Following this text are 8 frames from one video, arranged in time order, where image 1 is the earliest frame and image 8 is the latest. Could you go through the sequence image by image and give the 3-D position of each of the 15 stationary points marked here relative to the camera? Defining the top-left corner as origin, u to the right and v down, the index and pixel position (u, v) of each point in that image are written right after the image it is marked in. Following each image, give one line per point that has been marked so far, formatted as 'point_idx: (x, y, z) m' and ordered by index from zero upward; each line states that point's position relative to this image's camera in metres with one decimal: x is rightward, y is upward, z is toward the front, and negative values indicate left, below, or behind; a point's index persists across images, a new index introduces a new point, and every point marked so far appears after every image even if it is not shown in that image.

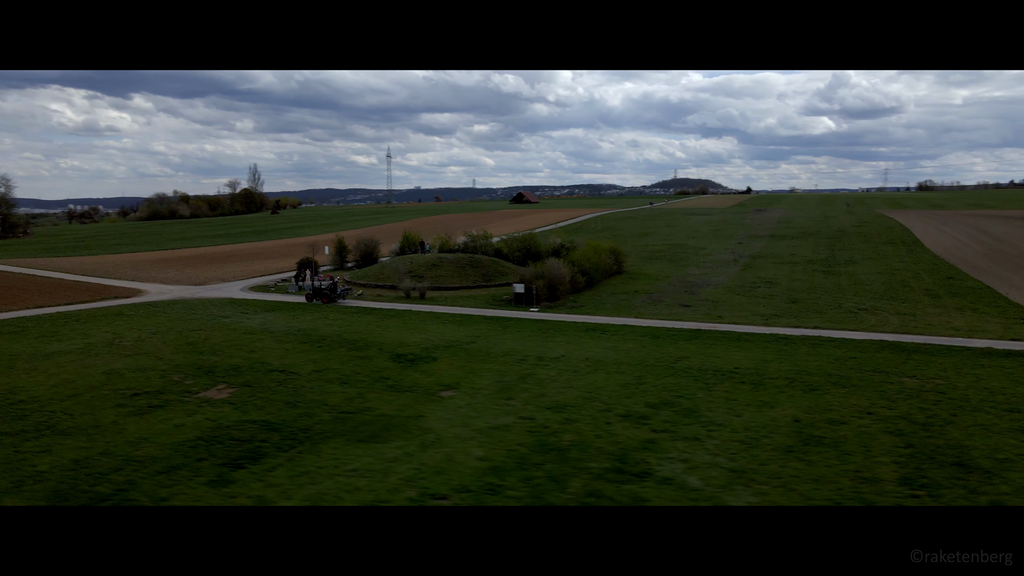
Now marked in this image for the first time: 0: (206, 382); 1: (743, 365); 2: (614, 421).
0: (-6.8, -2.1, +15.9) m
1: (+6.0, -2.0, +18.5) m
2: (+2.0, -2.5, +13.6) m
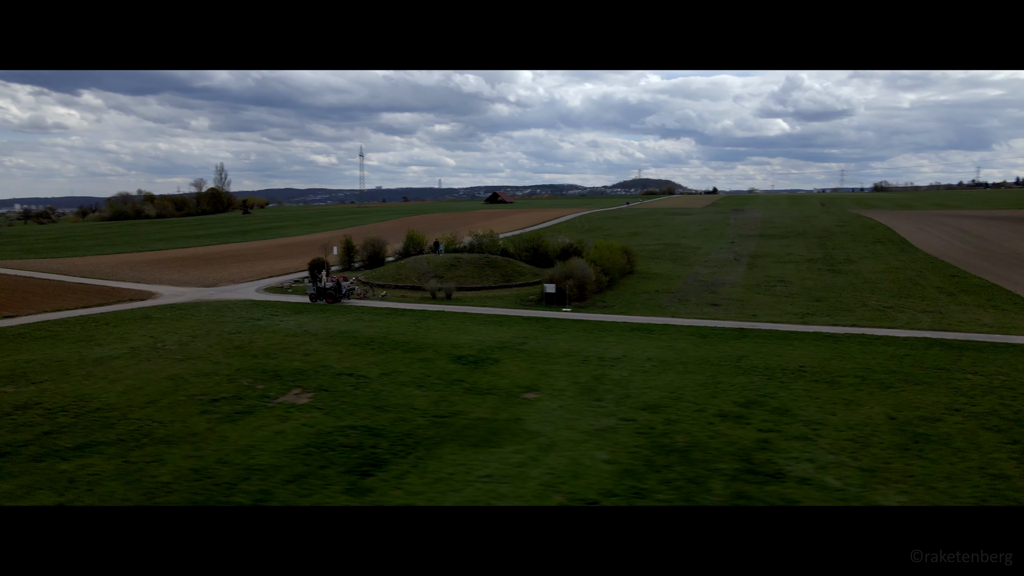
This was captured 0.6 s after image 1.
0: (-5.0, -2.1, +15.4) m
1: (+7.6, -2.0, +18.6) m
2: (+3.9, -2.5, +13.5) m
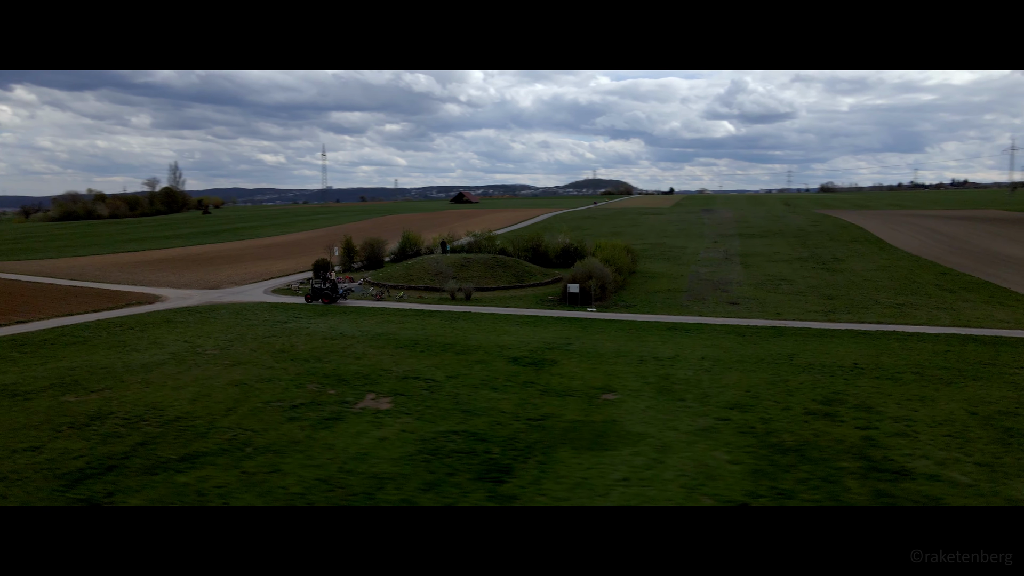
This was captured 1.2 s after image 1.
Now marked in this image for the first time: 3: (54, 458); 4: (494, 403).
0: (-3.3, -2.2, +15.0) m
1: (+9.1, -1.9, +18.8) m
2: (+5.7, -2.5, +13.6) m
3: (-6.8, -2.6, +10.7) m
4: (-0.3, -2.3, +14.5) m
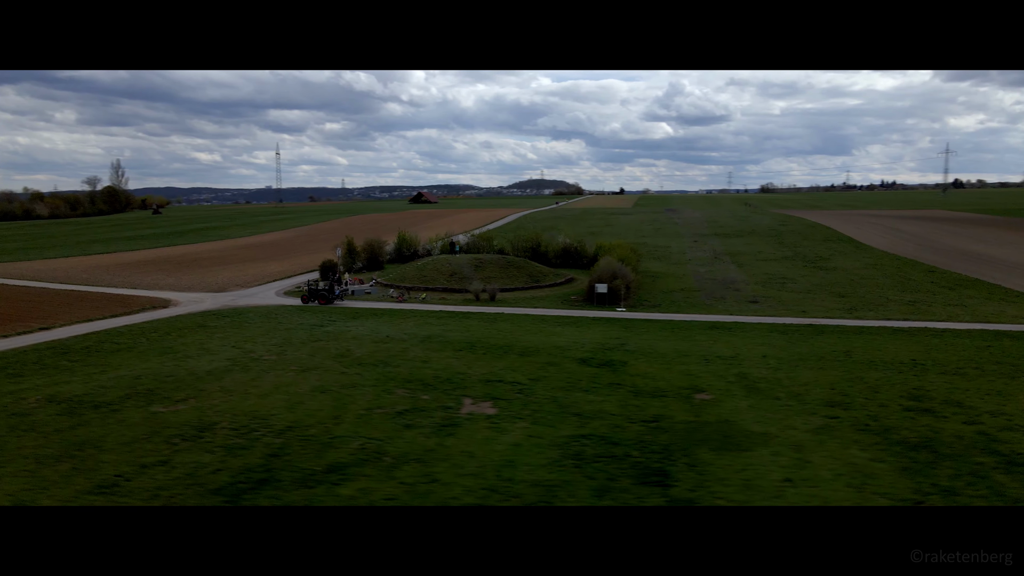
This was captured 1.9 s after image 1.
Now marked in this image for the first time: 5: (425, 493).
0: (-1.3, -2.2, +14.7) m
1: (+10.9, -1.9, +19.3) m
2: (+7.8, -2.5, +13.8) m
3: (-4.5, -2.6, +10.1) m
4: (+1.7, -2.3, +14.3) m
5: (-1.2, -2.8, +9.6) m
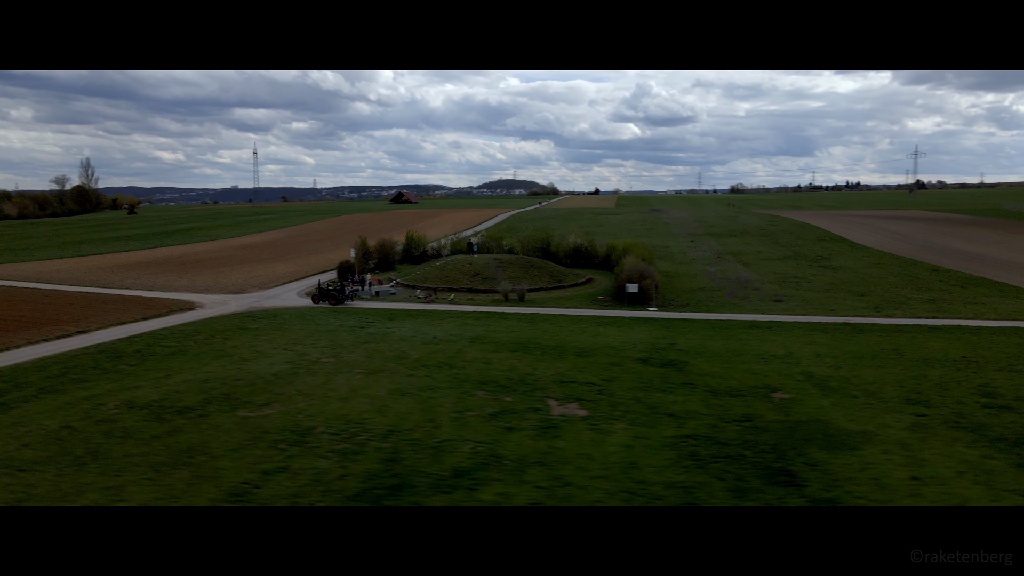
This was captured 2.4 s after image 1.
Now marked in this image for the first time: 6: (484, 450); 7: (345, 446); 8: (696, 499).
0: (+0.4, -2.2, +14.5) m
1: (+12.4, -1.8, +19.6) m
2: (+9.5, -2.4, +14.0) m
3: (-2.7, -2.6, +9.8) m
4: (+3.4, -2.3, +14.3) m
5: (+0.7, -2.8, +9.5) m
6: (-0.5, -2.5, +11.2) m
7: (-2.6, -2.5, +11.3) m
8: (+2.4, -2.8, +9.5) m
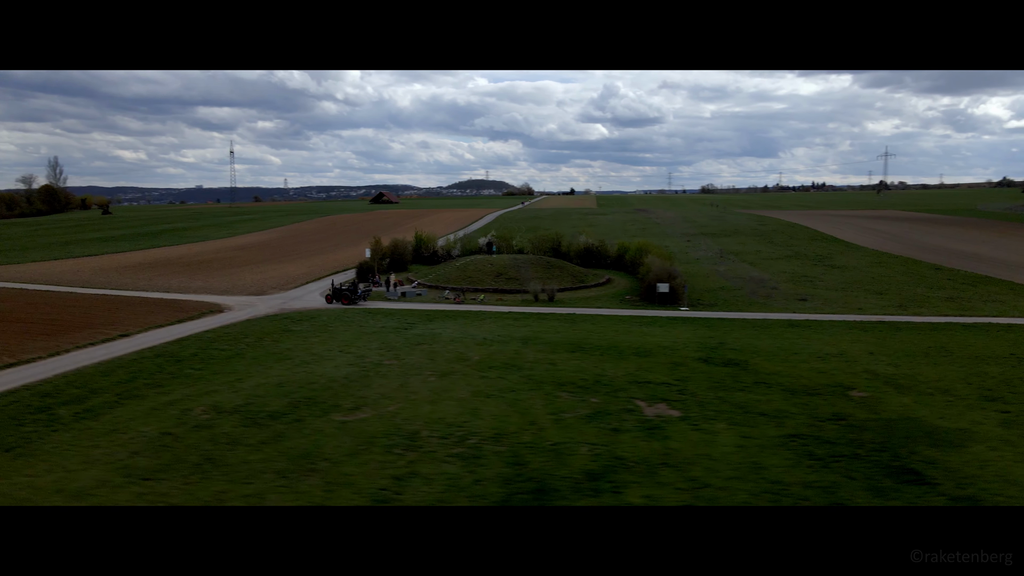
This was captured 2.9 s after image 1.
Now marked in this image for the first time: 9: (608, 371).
0: (+2.1, -2.2, +14.4) m
1: (+13.9, -1.8, +19.9) m
2: (+11.2, -2.4, +14.3) m
3: (-0.8, -2.7, +9.7) m
4: (+5.1, -2.3, +14.3) m
5: (+2.6, -2.8, +9.4) m
6: (+1.4, -2.5, +11.1) m
7: (-0.8, -2.5, +11.1) m
8: (+4.3, -2.8, +9.5) m
9: (+2.3, -2.0, +17.1) m
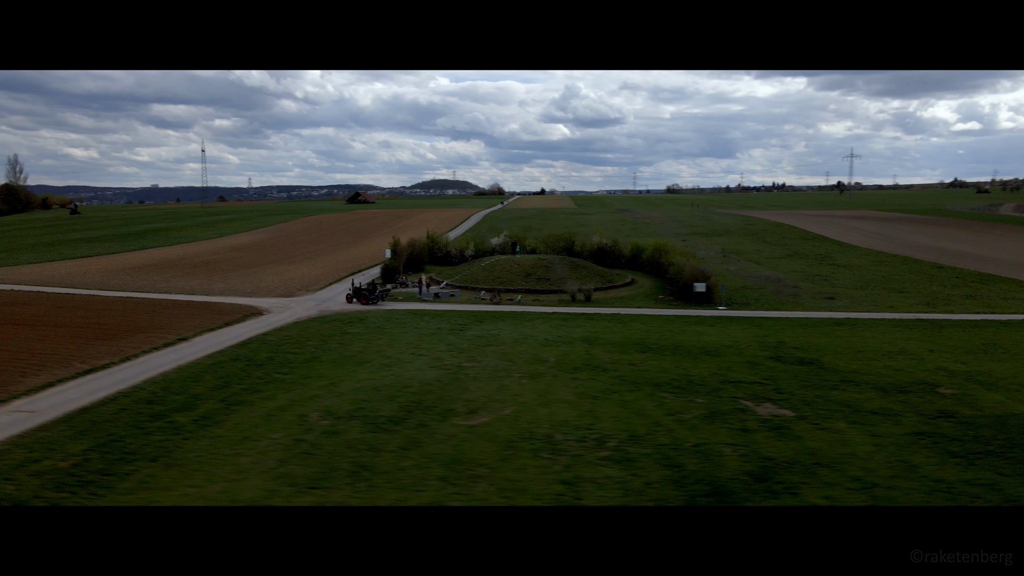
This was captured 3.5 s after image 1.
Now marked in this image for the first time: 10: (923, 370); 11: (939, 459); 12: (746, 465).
0: (+4.2, -2.2, +14.4) m
1: (+15.8, -1.7, +20.4) m
2: (+13.3, -2.3, +14.6) m
3: (+1.5, -2.7, +9.5) m
4: (+7.2, -2.3, +14.4) m
5: (+4.9, -2.8, +9.4) m
6: (+3.6, -2.5, +11.1) m
7: (+1.4, -2.5, +11.0) m
8: (+6.6, -2.8, +9.6) m
9: (+4.3, -2.0, +17.0) m
10: (+10.3, -2.0, +17.9) m
11: (+6.5, -2.6, +10.9) m
12: (+3.3, -2.6, +10.4) m
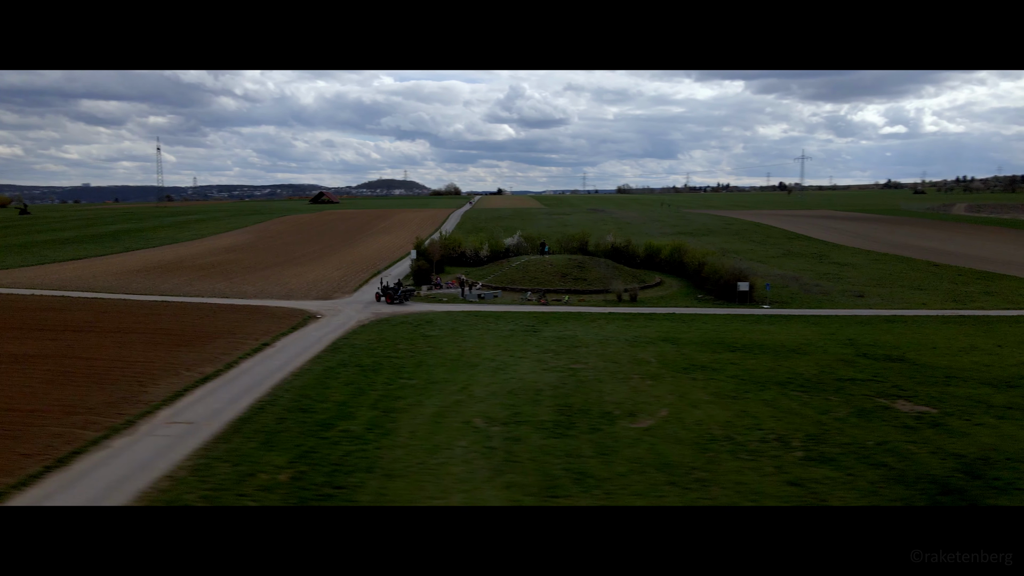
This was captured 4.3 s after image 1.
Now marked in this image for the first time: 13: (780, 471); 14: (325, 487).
0: (+6.9, -2.2, +14.6) m
1: (+18.1, -1.6, +21.2) m
2: (+16.0, -2.3, +15.3) m
3: (+4.6, -2.7, +9.5) m
4: (+10.0, -2.3, +14.7) m
5: (+7.9, -2.7, +9.6) m
6: (+6.6, -2.5, +11.2) m
7: (+4.4, -2.5, +11.0) m
8: (+9.7, -2.8, +9.9) m
9: (+6.8, -2.0, +17.2) m
10: (+12.8, -1.9, +18.4) m
11: (+9.4, -2.6, +11.2) m
12: (+6.3, -2.6, +10.5) m
13: (+3.7, -2.6, +10.1) m
14: (-2.3, -2.5, +8.9) m
